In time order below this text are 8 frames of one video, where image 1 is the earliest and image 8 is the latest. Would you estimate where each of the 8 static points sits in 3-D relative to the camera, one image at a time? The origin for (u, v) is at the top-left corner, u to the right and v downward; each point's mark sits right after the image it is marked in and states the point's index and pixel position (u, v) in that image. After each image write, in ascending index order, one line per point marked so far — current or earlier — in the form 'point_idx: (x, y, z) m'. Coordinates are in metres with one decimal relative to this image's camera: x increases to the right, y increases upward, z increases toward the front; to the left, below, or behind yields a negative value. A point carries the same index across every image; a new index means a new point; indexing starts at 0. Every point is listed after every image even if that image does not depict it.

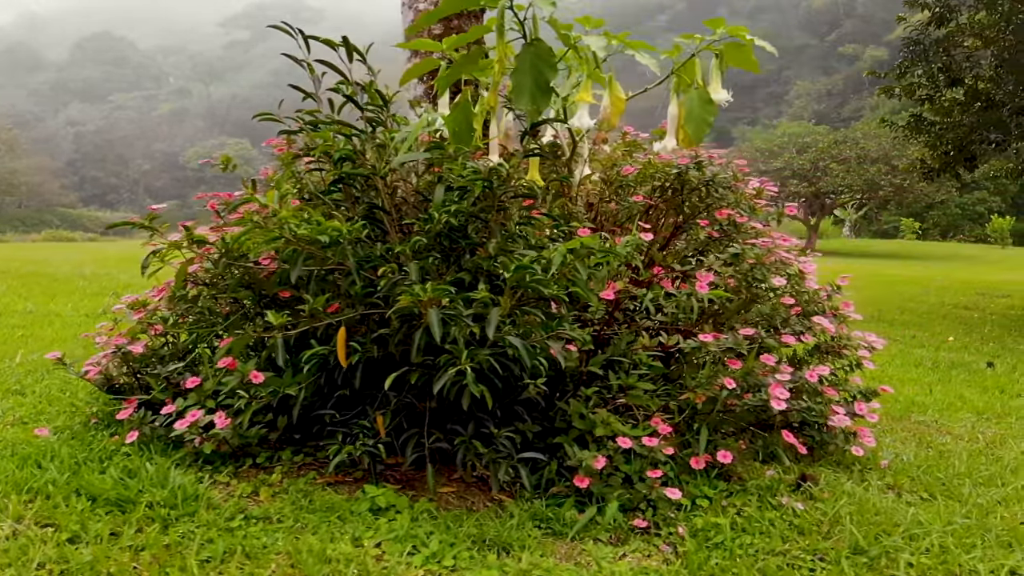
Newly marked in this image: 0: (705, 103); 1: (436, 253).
0: (+2.2, +2.1, +2.6) m
1: (-0.8, +0.3, +2.2) m
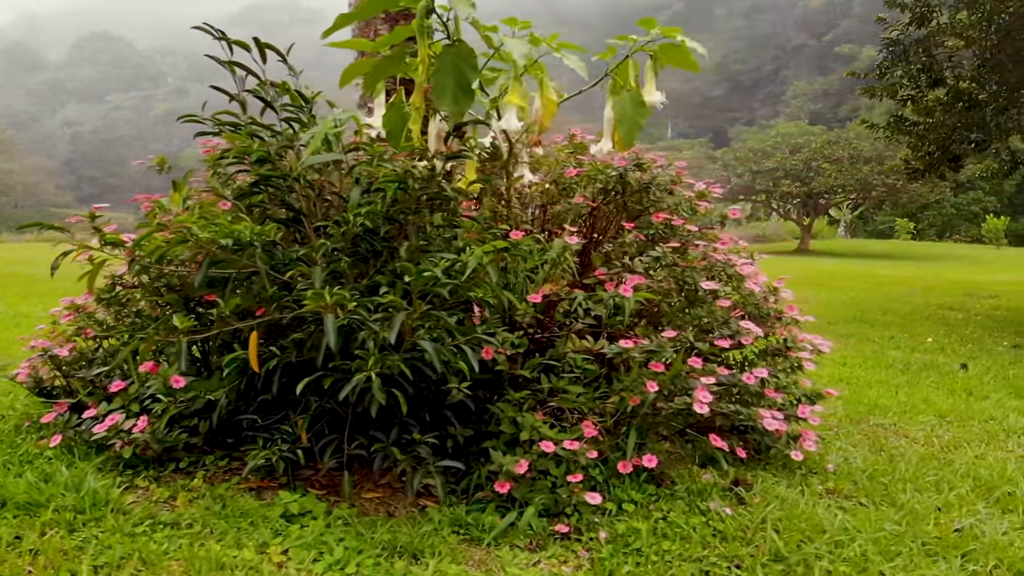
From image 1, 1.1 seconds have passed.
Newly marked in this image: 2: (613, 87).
0: (+1.4, +2.0, +2.6) m
1: (-1.5, +0.3, +2.2) m
2: (+1.2, +2.3, +2.6) m
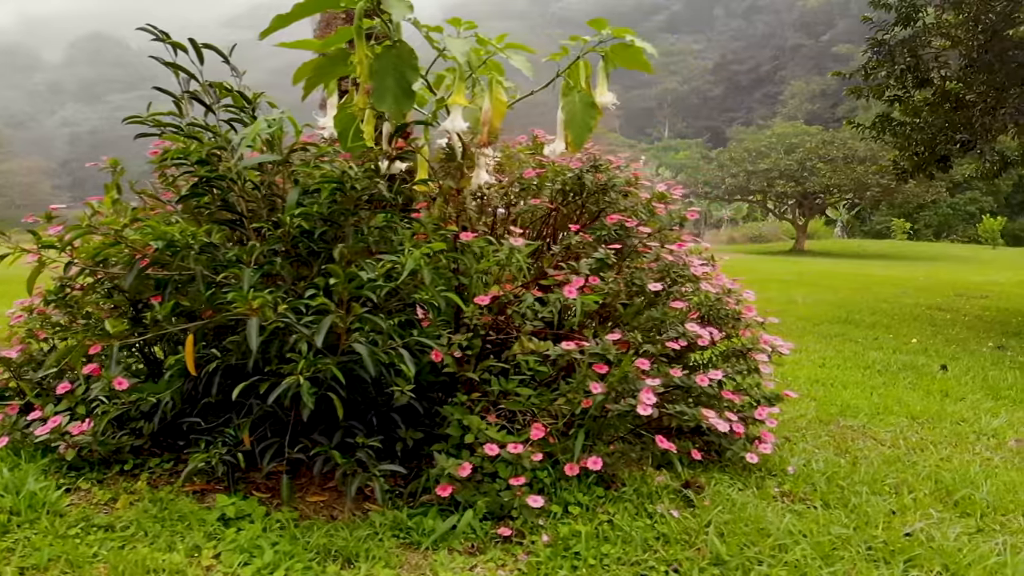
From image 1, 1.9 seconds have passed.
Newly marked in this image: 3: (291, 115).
0: (+0.8, +2.0, +2.5) m
1: (-2.1, +0.3, +2.2) m
2: (+0.6, +2.3, +2.6) m
3: (-2.1, +1.7, +2.3) m
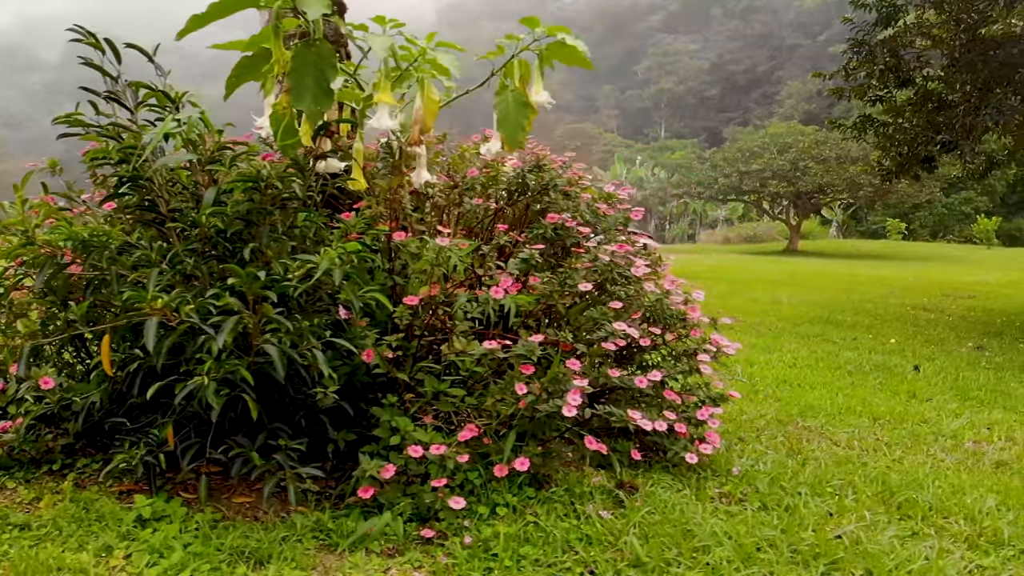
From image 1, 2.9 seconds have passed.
0: (+0.1, +2.0, +2.5) m
1: (-2.8, +0.3, +2.2) m
2: (-0.1, +2.3, +2.6) m
3: (-2.9, +1.7, +2.2) m
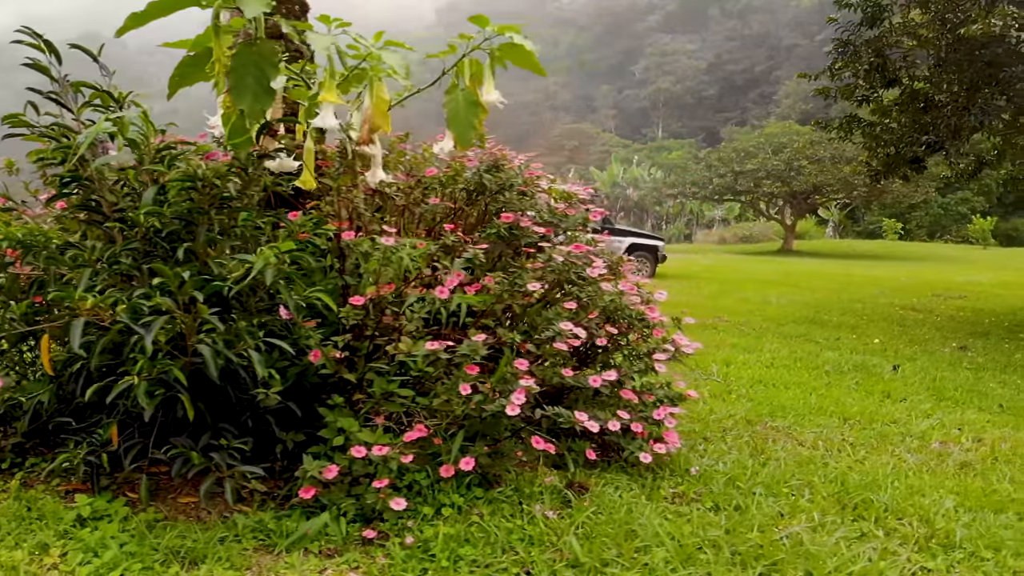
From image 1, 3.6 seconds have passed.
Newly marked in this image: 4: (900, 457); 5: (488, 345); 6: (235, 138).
0: (-0.5, +2.0, +2.5) m
1: (-3.4, +0.3, +2.2) m
2: (-0.7, +2.3, +2.6) m
3: (-3.4, +1.7, +2.2) m
4: (+5.8, -2.5, +3.5) m
5: (-0.3, -0.6, +2.6) m
6: (-2.8, +1.5, +2.3) m
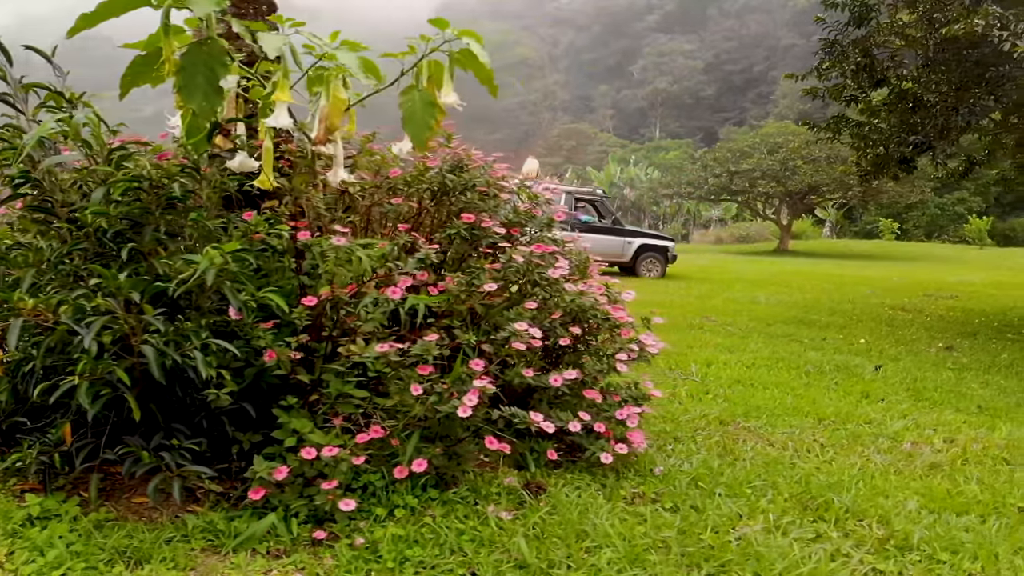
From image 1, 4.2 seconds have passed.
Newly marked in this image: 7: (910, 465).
0: (-0.9, +2.0, +2.5) m
1: (-3.9, +0.3, +2.2) m
2: (-1.2, +2.3, +2.6) m
3: (-3.9, +1.7, +2.2) m
4: (+5.3, -2.5, +3.4) m
5: (-0.8, -0.7, +2.6) m
6: (-3.2, +1.5, +2.3) m
7: (+5.8, -2.6, +3.4) m
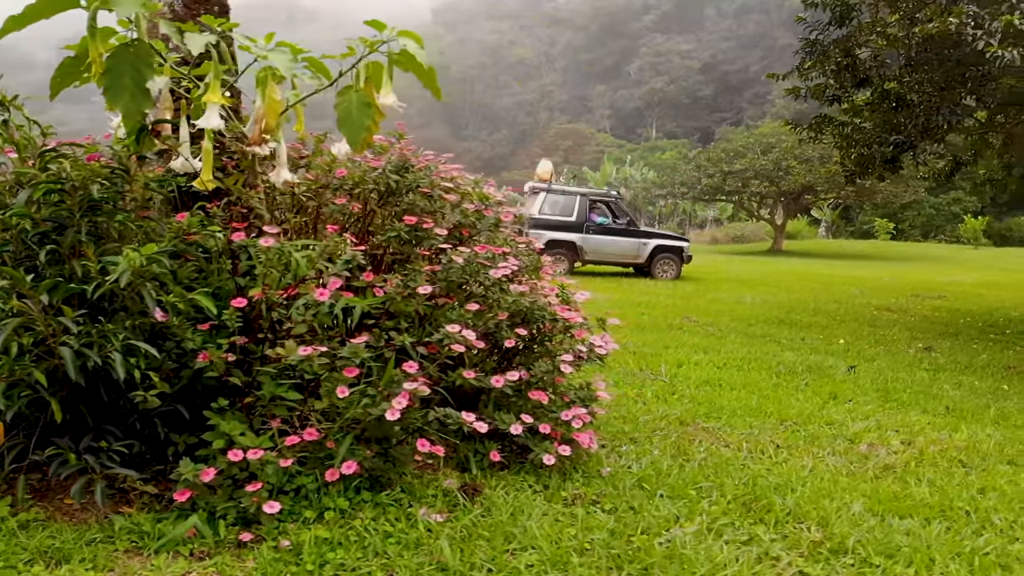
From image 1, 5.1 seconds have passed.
0: (-1.6, +2.0, +2.5) m
1: (-4.6, +0.3, +2.2) m
2: (-1.9, +2.3, +2.6) m
3: (-4.6, +1.7, +2.2) m
4: (+4.6, -2.5, +3.4) m
5: (-1.5, -0.7, +2.6) m
6: (-3.9, +1.5, +2.3) m
7: (+5.1, -2.6, +3.3) m
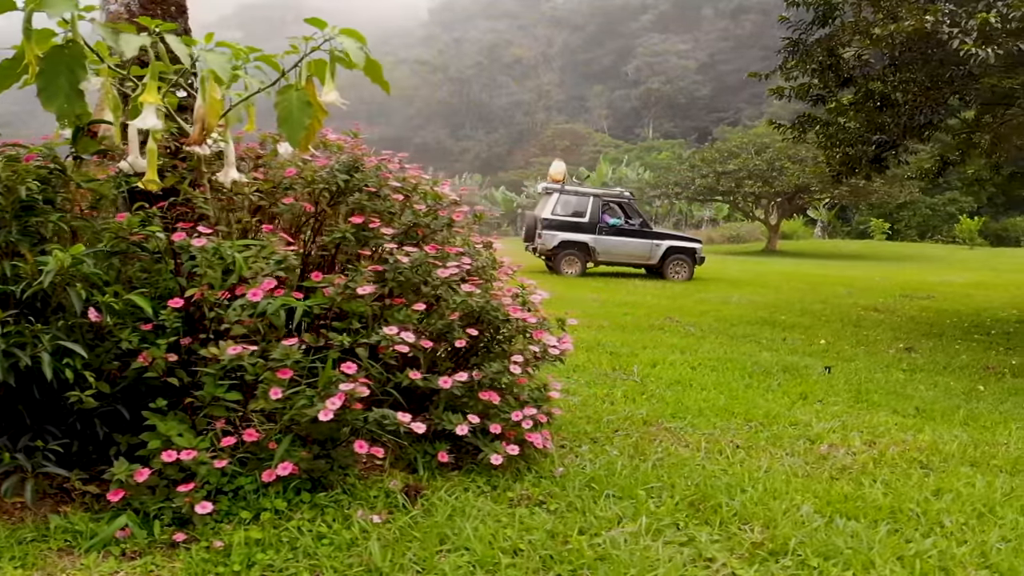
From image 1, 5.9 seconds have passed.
0: (-2.3, +2.0, +2.5) m
1: (-5.2, +0.3, +2.2) m
2: (-2.5, +2.3, +2.6) m
3: (-5.2, +1.7, +2.3) m
4: (+4.0, -2.5, +3.4) m
5: (-2.1, -0.7, +2.6) m
6: (-4.6, +1.5, +2.3) m
7: (+4.4, -2.6, +3.3) m
